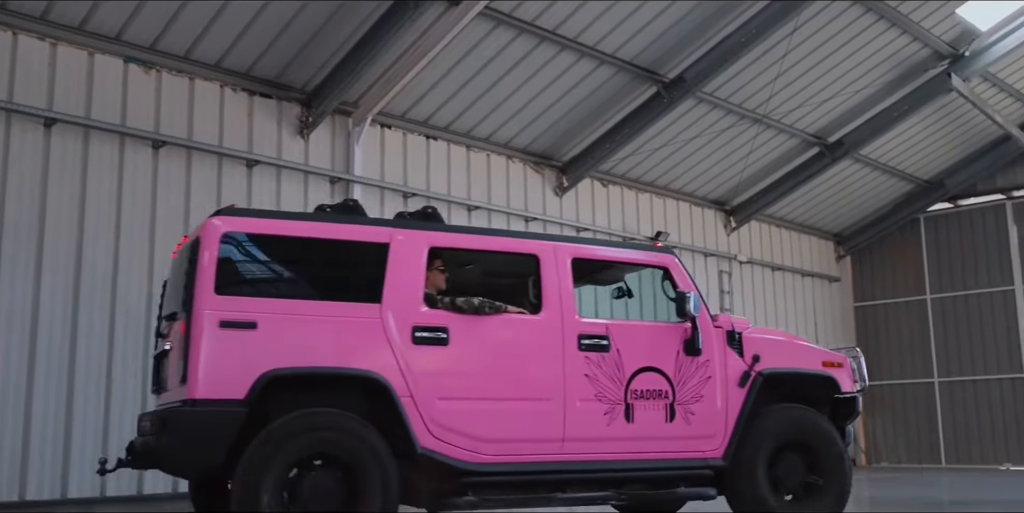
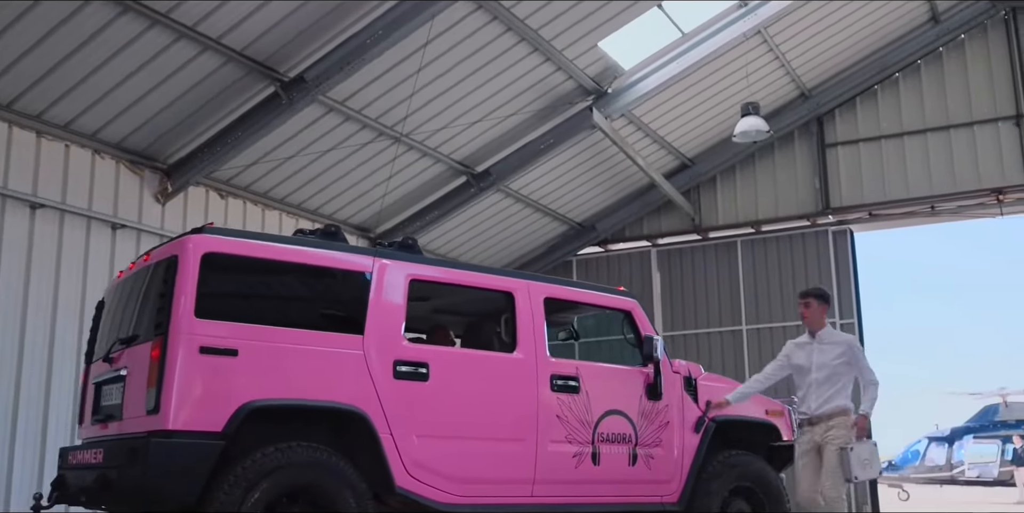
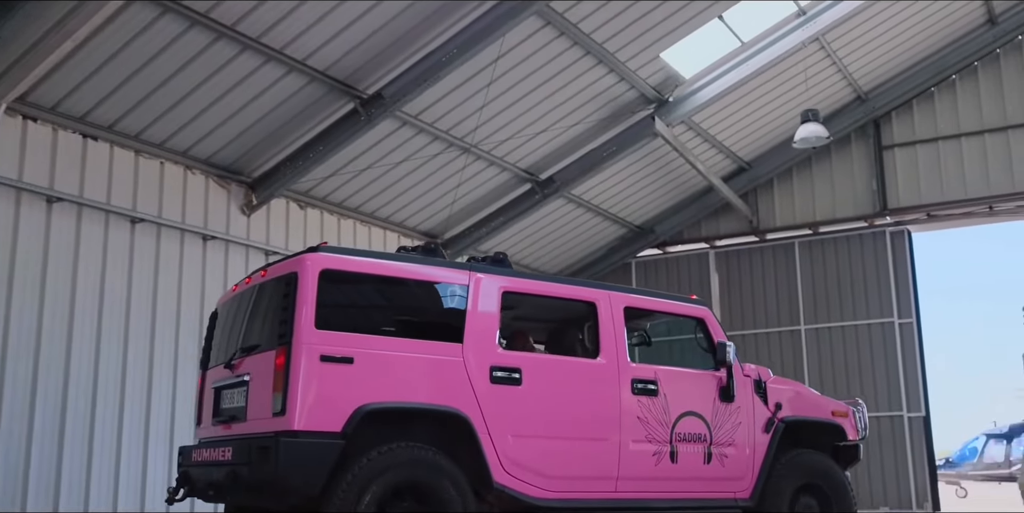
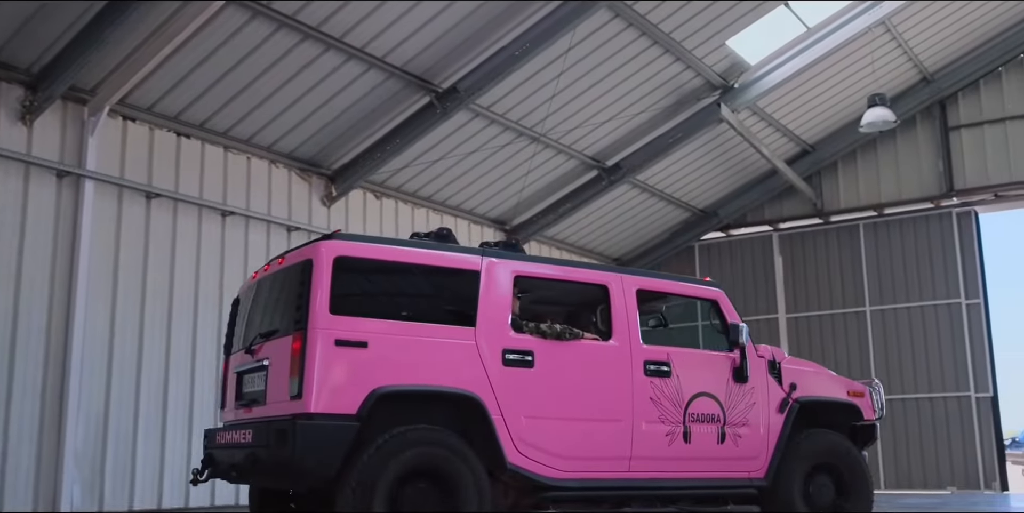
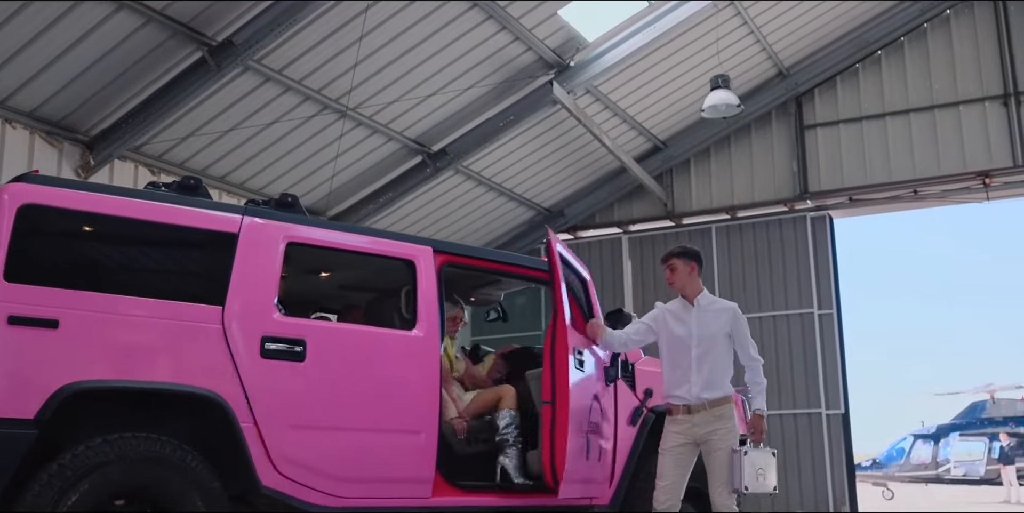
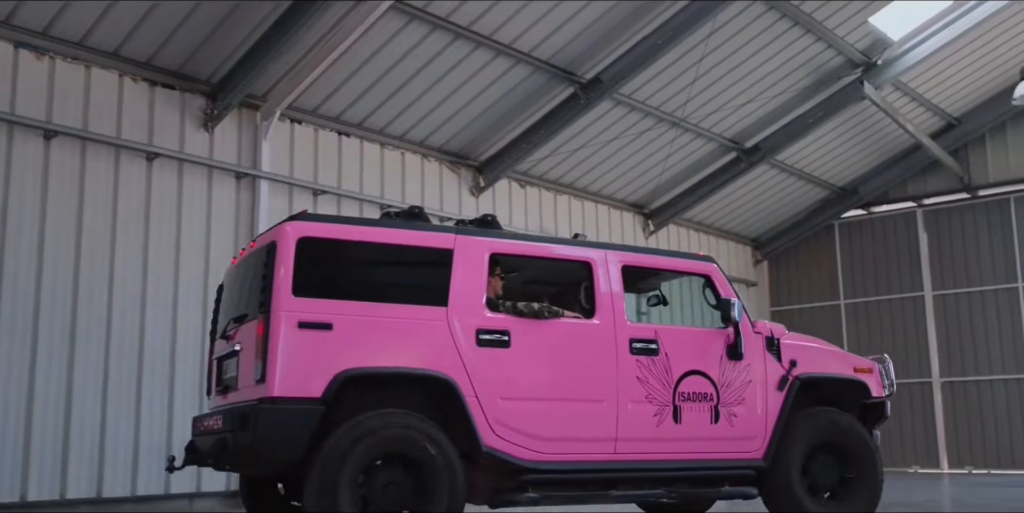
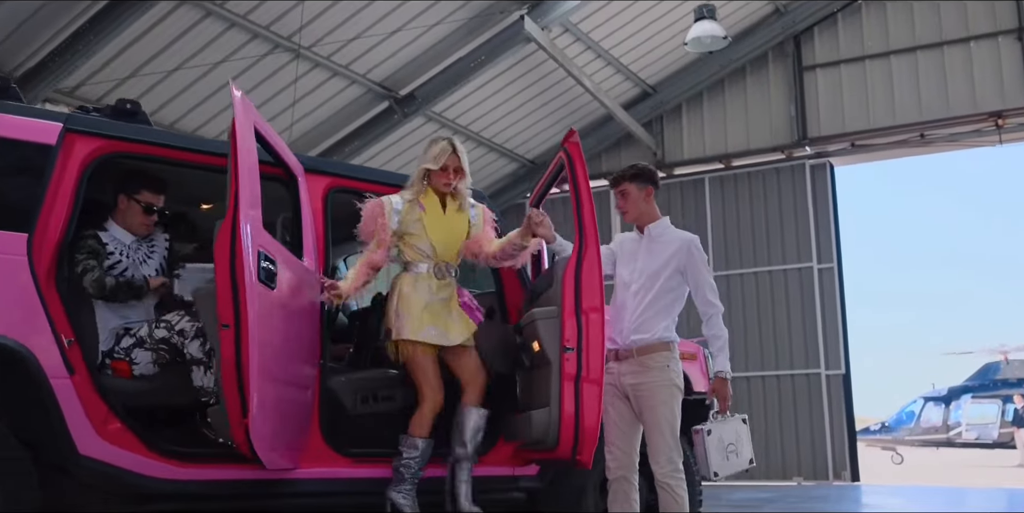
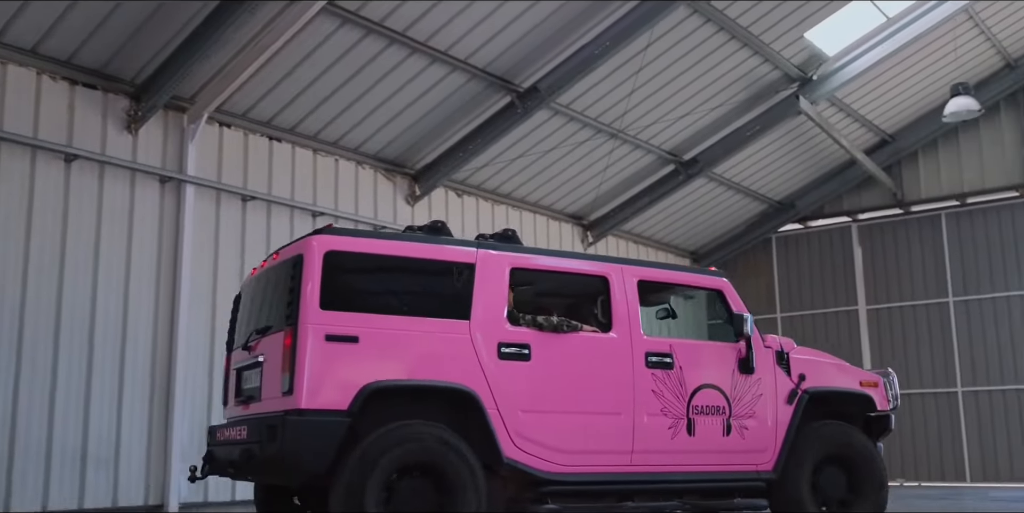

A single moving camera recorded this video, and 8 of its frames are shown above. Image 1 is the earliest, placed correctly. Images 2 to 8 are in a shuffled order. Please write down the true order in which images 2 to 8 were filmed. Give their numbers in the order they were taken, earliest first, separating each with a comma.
6, 8, 4, 3, 2, 5, 7
